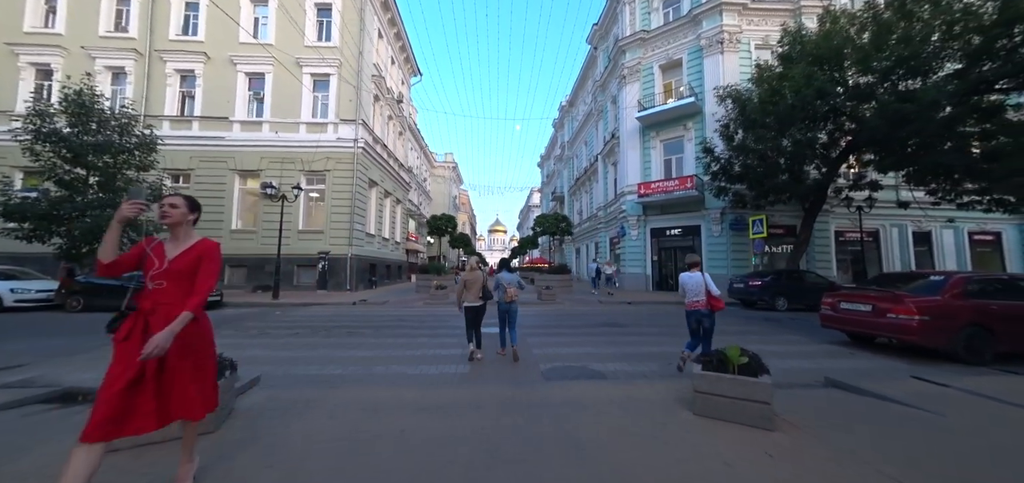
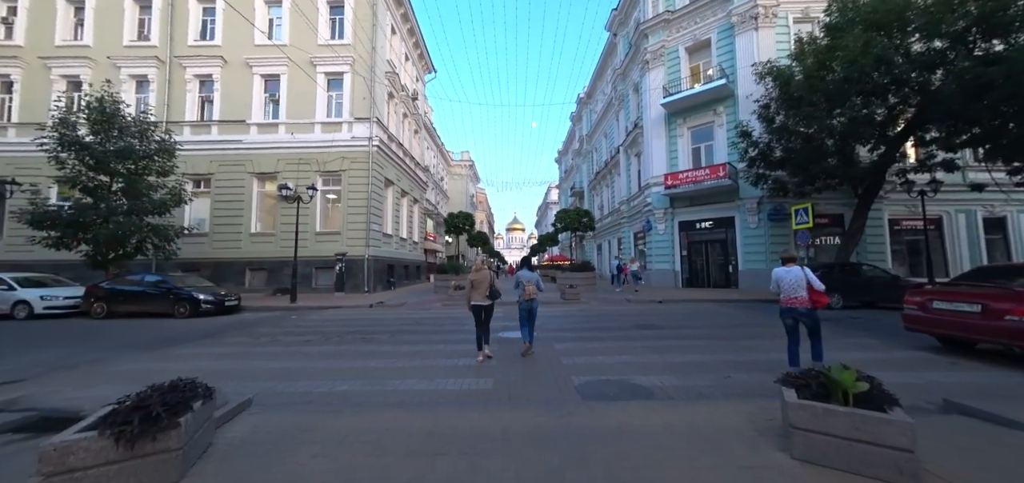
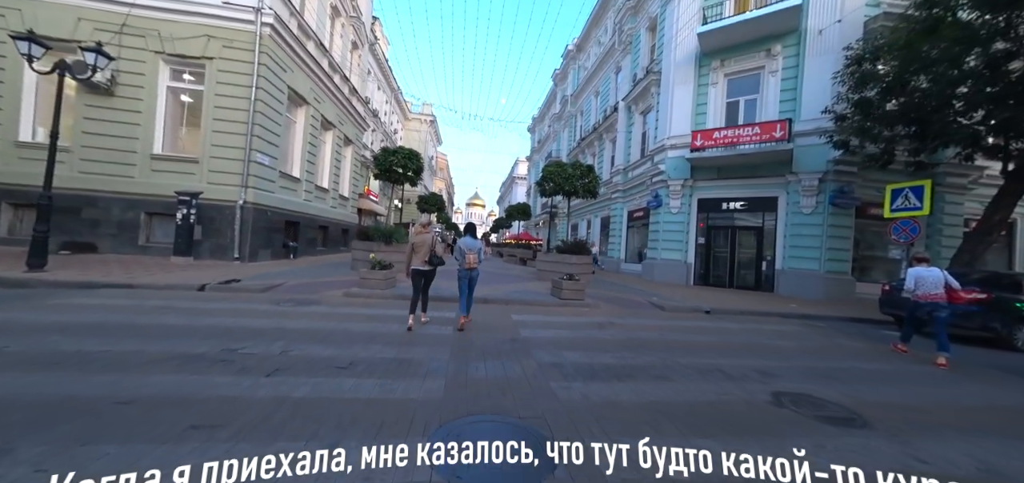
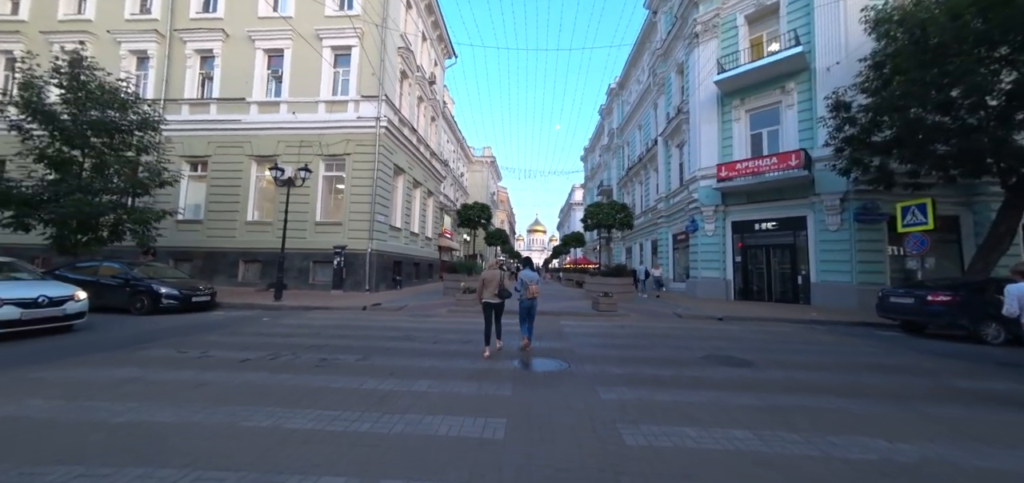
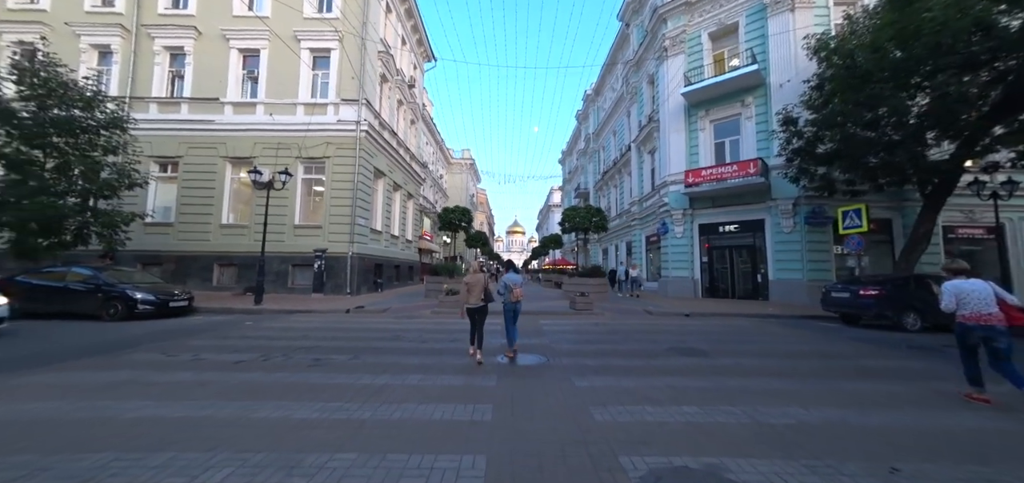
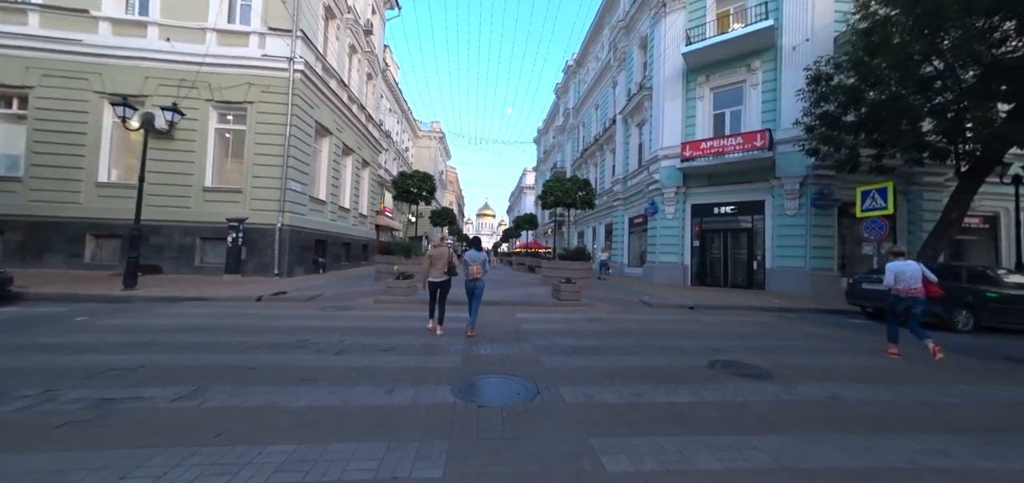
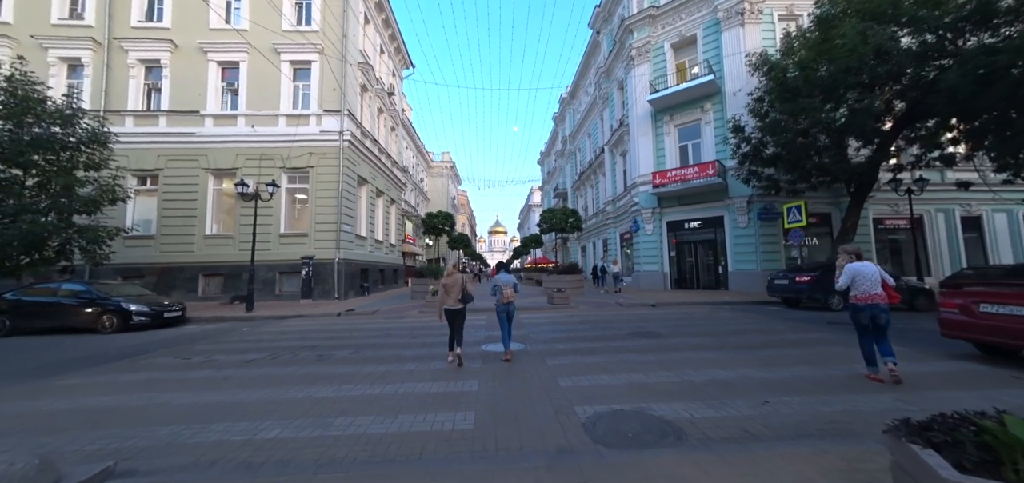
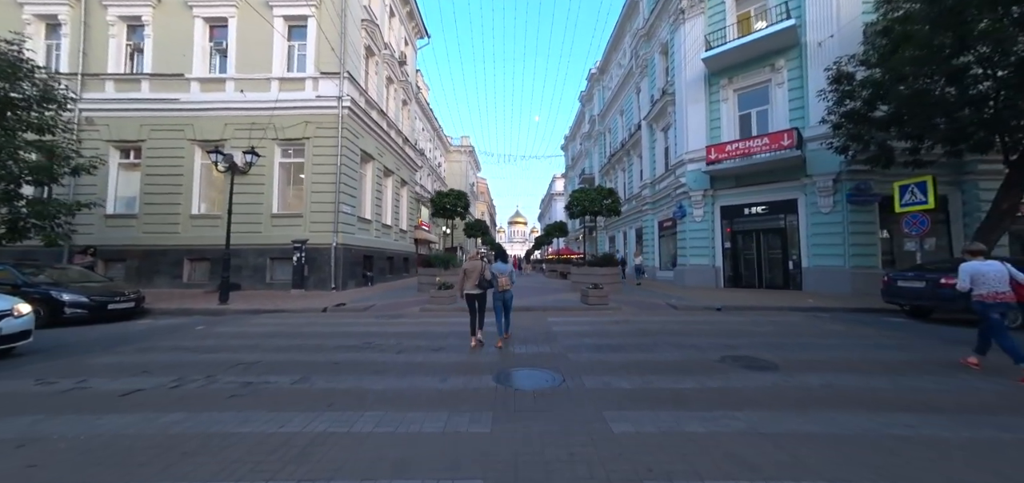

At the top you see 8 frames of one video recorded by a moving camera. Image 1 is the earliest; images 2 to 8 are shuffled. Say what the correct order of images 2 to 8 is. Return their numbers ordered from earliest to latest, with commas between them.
2, 7, 5, 4, 8, 6, 3
